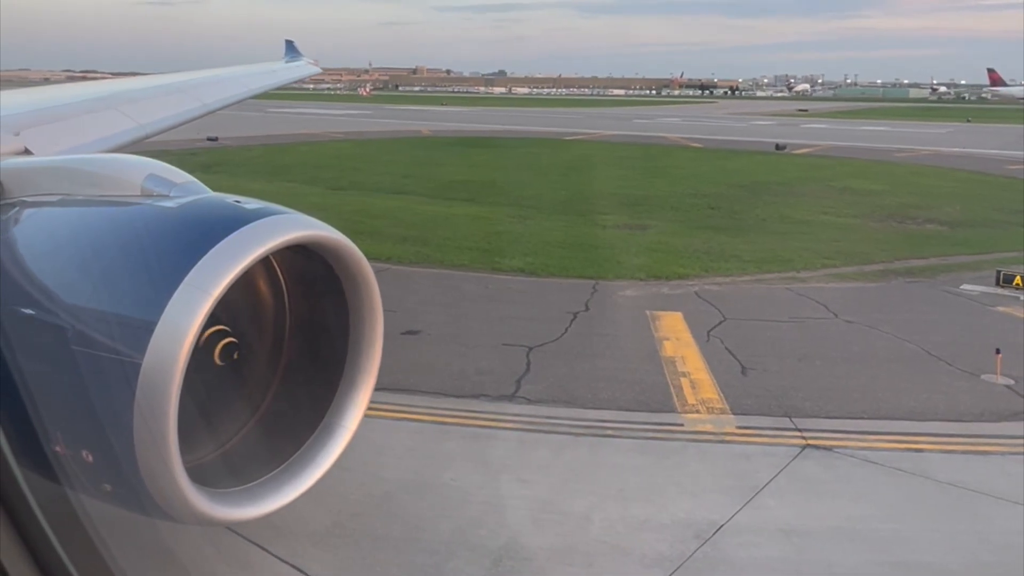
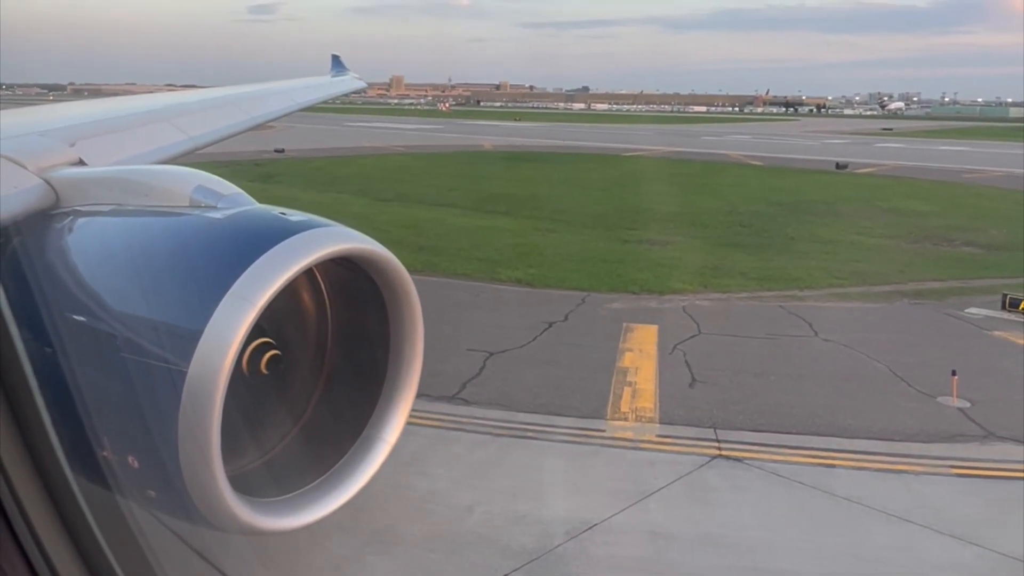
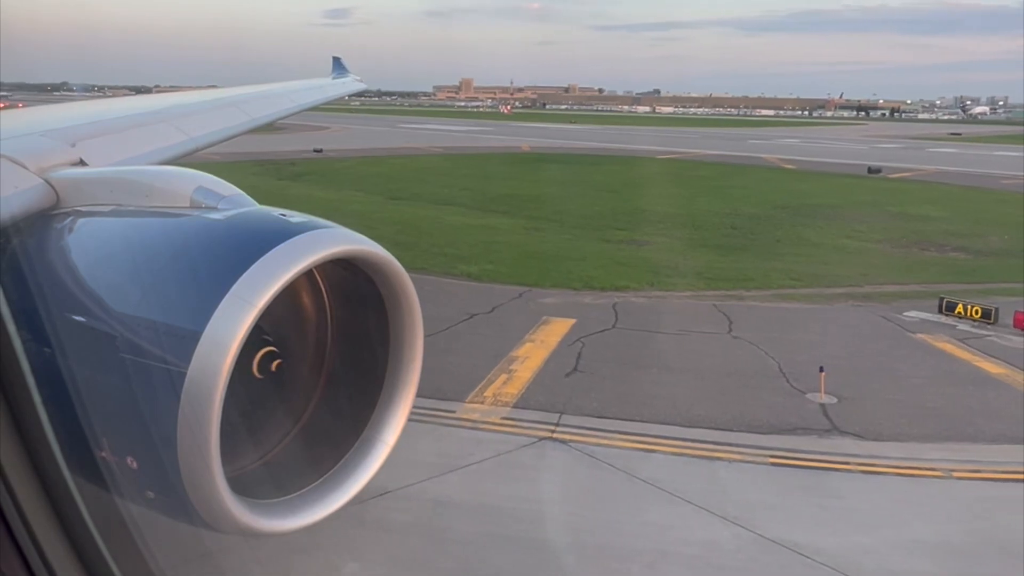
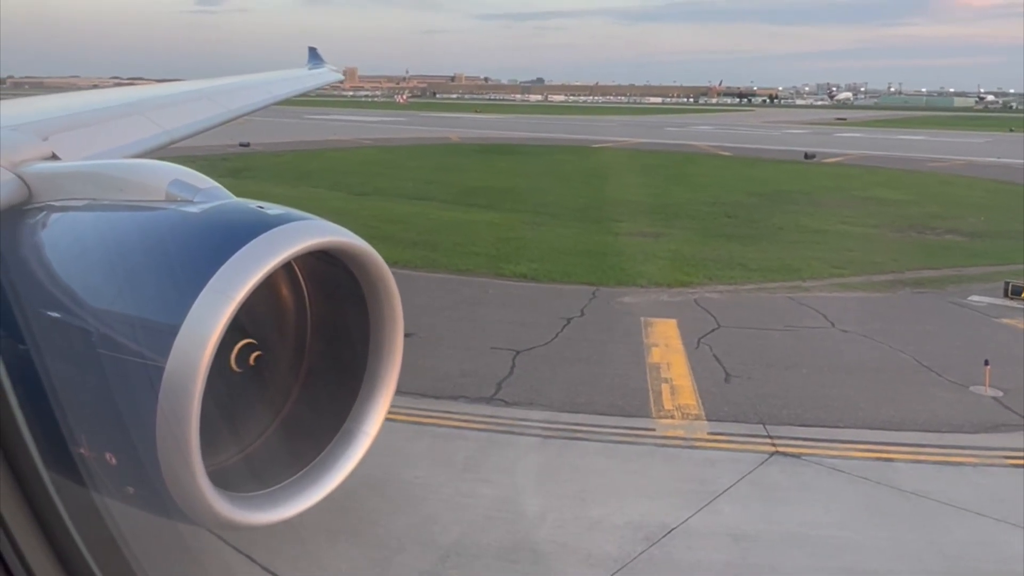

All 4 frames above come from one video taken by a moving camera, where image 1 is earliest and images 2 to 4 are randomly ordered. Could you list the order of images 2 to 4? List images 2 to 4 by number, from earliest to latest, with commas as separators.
4, 2, 3
